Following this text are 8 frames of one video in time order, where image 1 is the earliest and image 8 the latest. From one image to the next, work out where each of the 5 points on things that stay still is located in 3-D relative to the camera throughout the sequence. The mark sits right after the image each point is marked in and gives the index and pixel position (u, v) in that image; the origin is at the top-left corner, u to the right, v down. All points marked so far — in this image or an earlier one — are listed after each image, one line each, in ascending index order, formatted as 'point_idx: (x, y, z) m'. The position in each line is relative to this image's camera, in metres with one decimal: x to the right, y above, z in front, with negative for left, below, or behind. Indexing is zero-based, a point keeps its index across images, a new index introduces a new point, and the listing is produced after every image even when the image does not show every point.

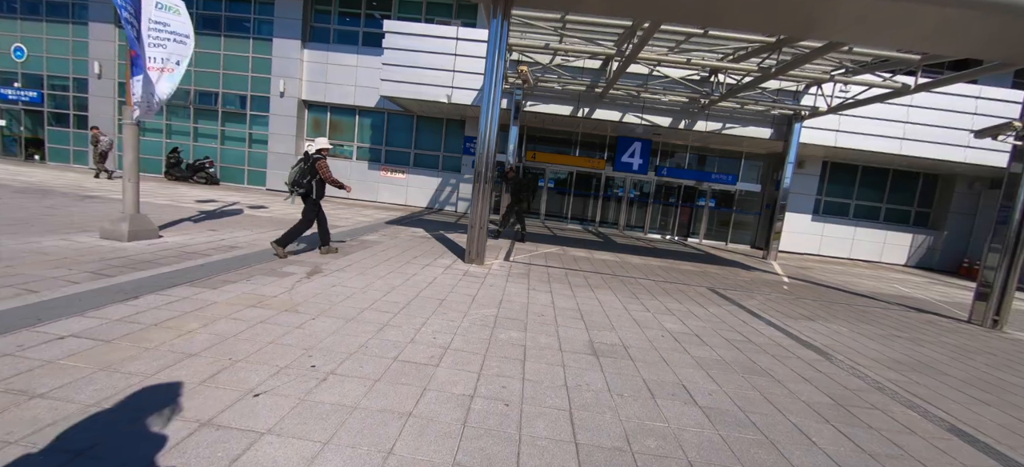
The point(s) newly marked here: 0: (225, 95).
0: (-13.8, +6.6, +19.1) m
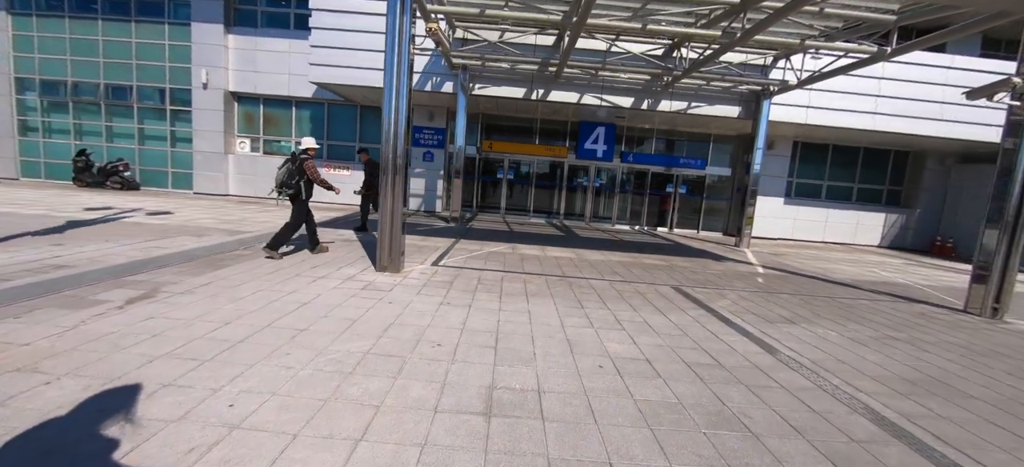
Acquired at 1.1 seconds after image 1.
0: (-15.8, +6.2, +16.9) m
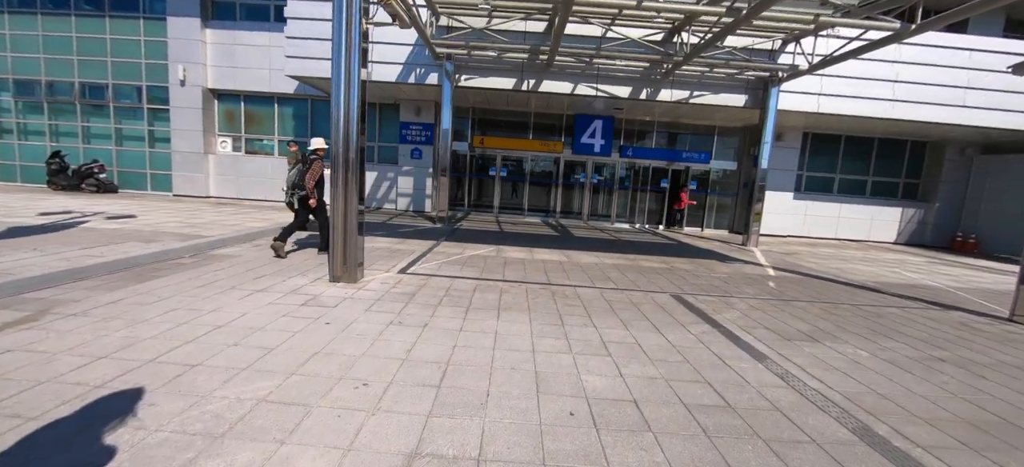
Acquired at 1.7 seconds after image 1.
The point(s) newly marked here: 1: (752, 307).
0: (-16.1, +6.0, +16.3) m
1: (+3.3, -1.0, +5.5) m
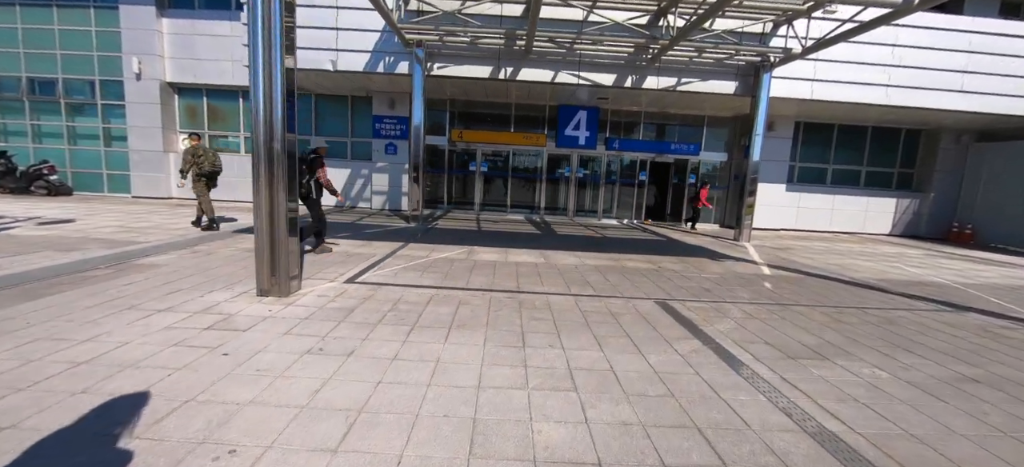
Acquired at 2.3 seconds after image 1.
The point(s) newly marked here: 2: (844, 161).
0: (-16.9, +5.8, +15.2) m
1: (+2.8, -1.0, +4.8) m
2: (+12.9, +2.8, +15.5) m
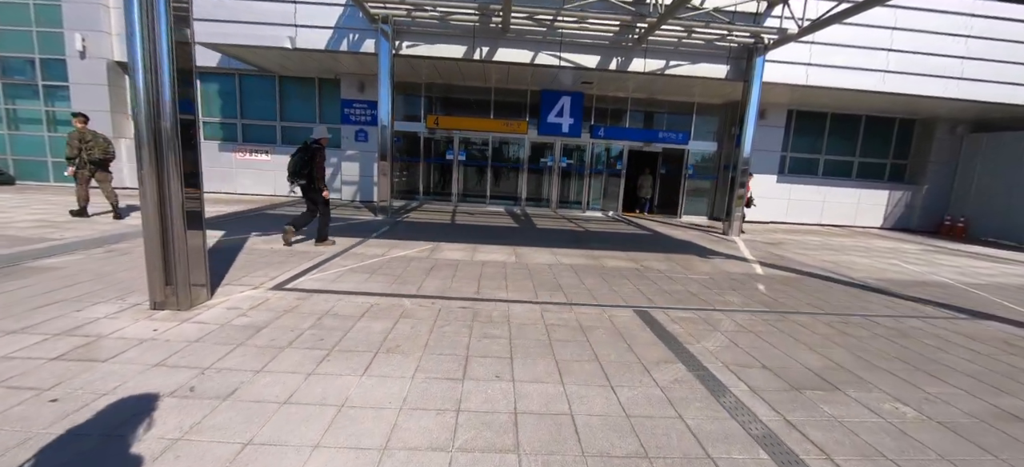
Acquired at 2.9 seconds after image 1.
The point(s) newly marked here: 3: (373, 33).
0: (-17.6, +6.0, +13.8) m
1: (+2.4, -1.0, +4.1) m
2: (+12.2, +3.1, +15.0) m
3: (-3.7, +5.4, +10.7) m
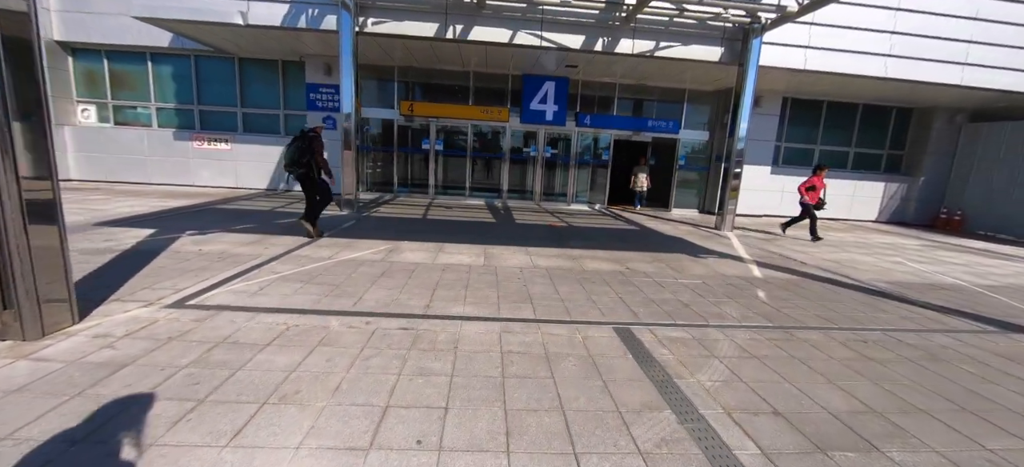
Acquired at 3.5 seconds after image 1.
0: (-18.2, +6.1, +12.5) m
1: (+1.9, -1.0, +3.3) m
2: (+11.5, +3.3, +14.4) m
3: (-4.3, +5.5, +9.7) m
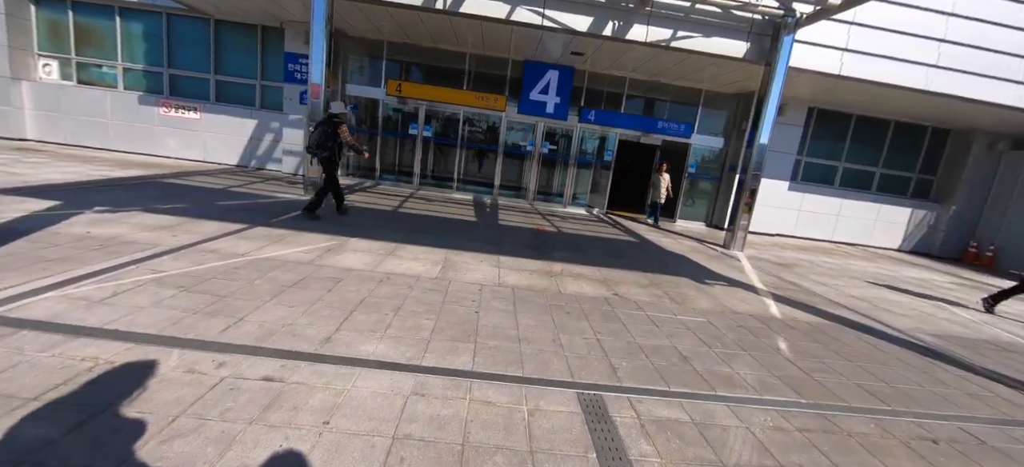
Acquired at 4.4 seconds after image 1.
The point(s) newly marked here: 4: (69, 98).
0: (-18.1, +7.5, +11.5) m
1: (+1.4, -1.3, +2.2) m
2: (+11.4, +2.4, +13.1) m
3: (-4.2, +5.7, +8.5) m
4: (-12.8, +4.0, +11.6) m
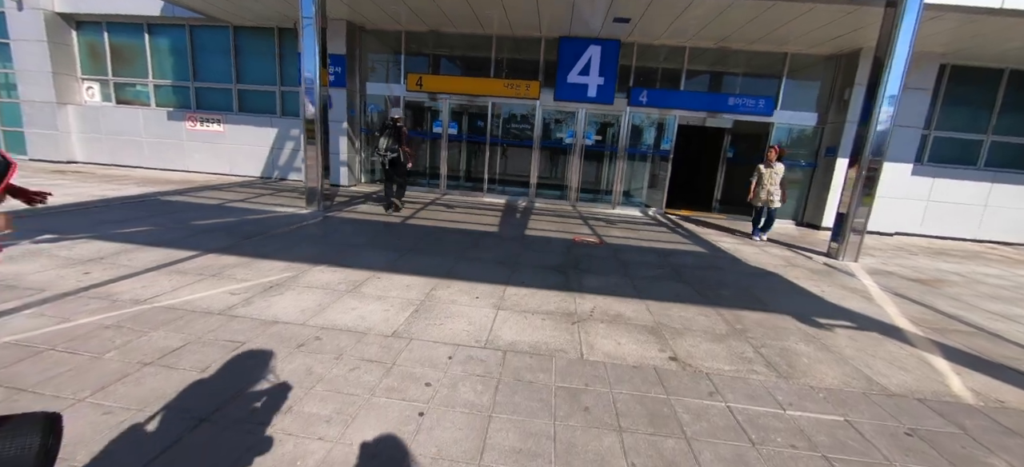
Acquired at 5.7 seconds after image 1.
0: (-17.2, +6.8, +12.4) m
1: (+1.0, -1.5, +0.5) m
2: (+12.4, +2.6, +9.8) m
3: (-3.8, +5.4, +7.5) m
4: (-11.8, +3.4, +11.8) m
